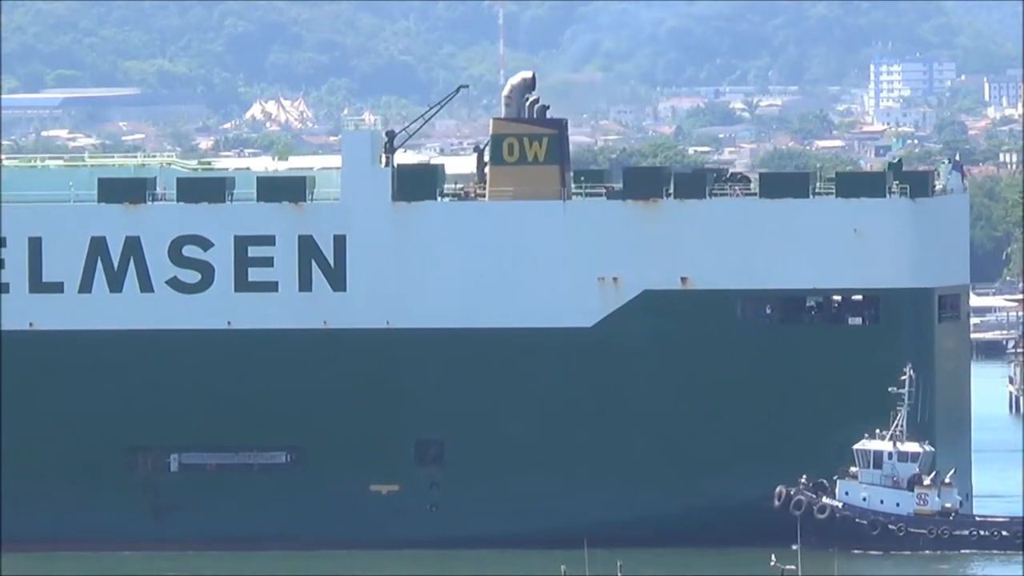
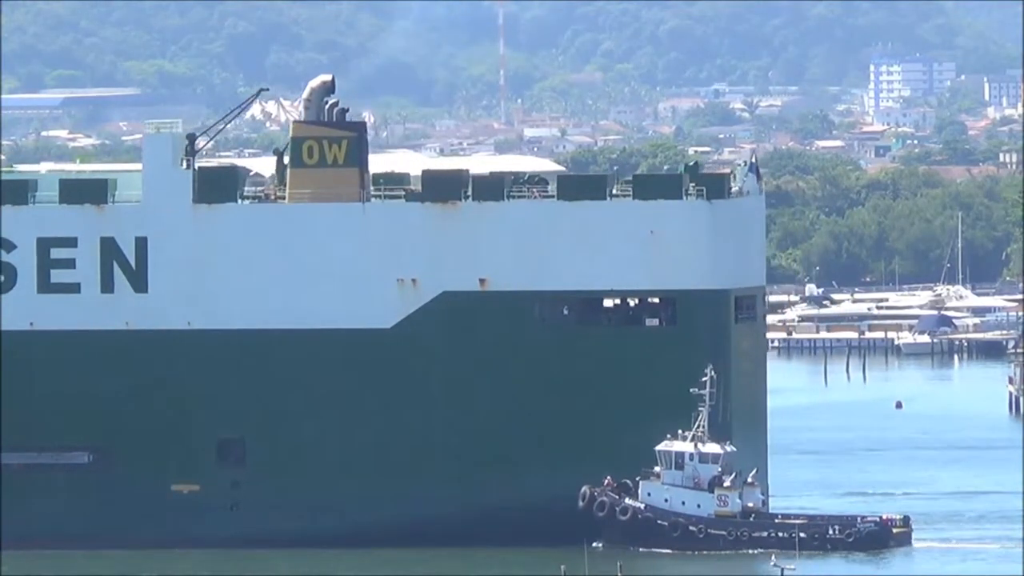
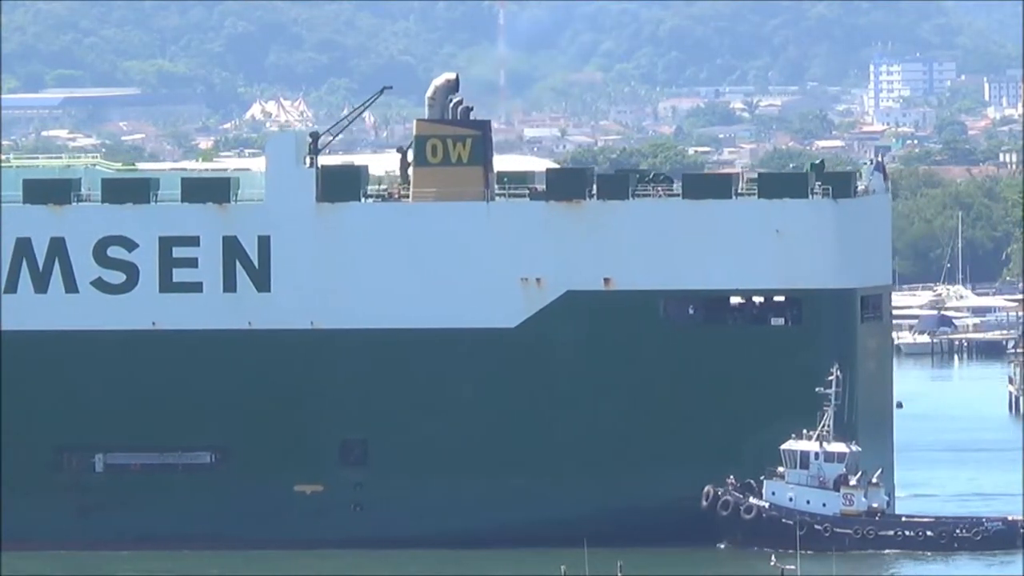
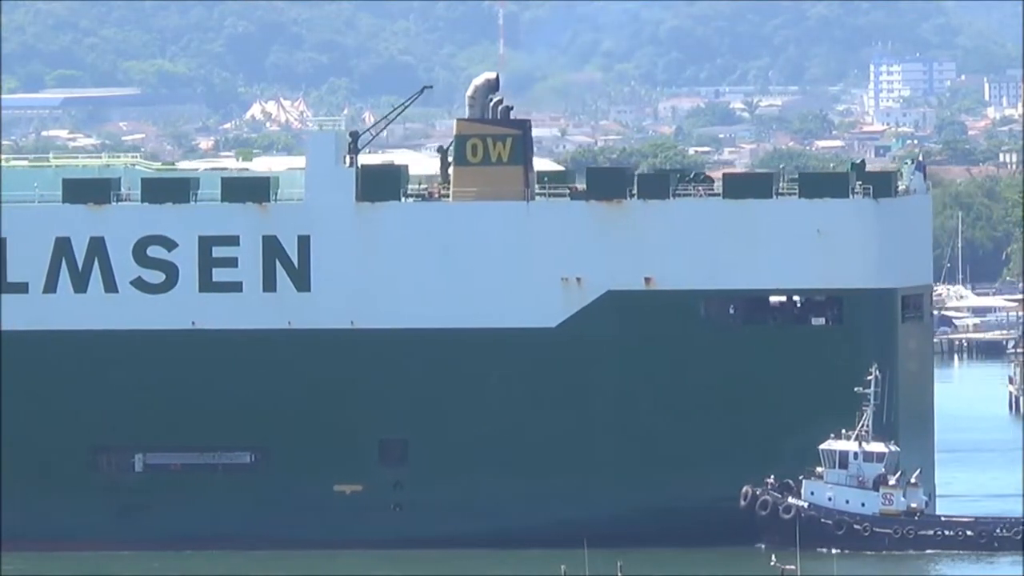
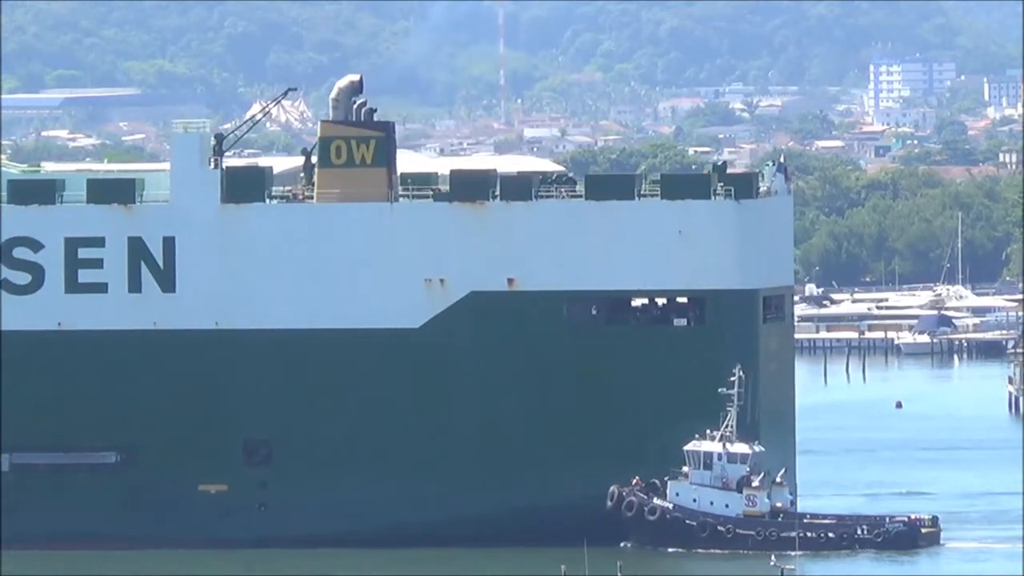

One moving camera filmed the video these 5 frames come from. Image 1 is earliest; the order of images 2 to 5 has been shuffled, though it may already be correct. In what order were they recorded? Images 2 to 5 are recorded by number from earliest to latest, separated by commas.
4, 3, 5, 2
